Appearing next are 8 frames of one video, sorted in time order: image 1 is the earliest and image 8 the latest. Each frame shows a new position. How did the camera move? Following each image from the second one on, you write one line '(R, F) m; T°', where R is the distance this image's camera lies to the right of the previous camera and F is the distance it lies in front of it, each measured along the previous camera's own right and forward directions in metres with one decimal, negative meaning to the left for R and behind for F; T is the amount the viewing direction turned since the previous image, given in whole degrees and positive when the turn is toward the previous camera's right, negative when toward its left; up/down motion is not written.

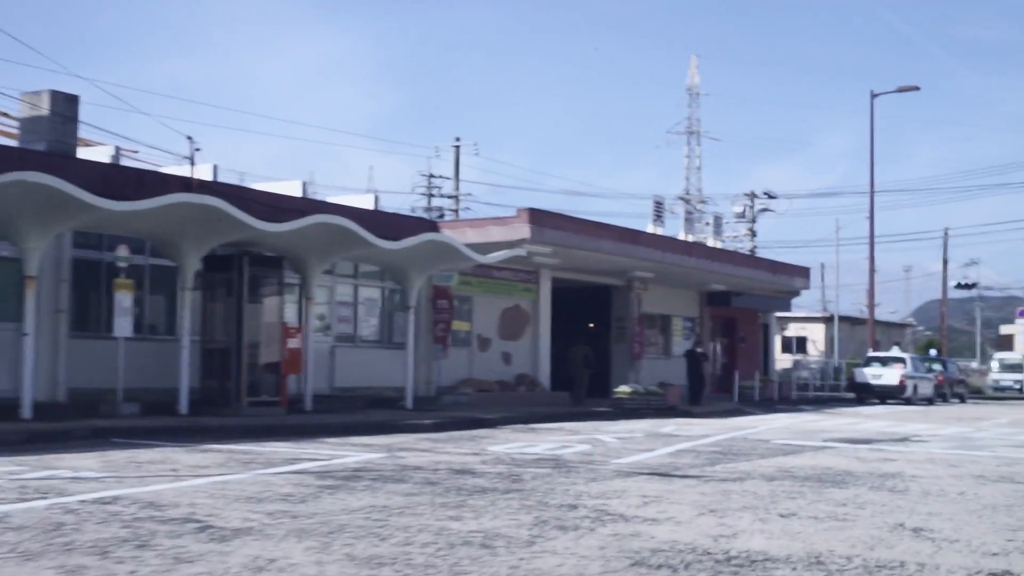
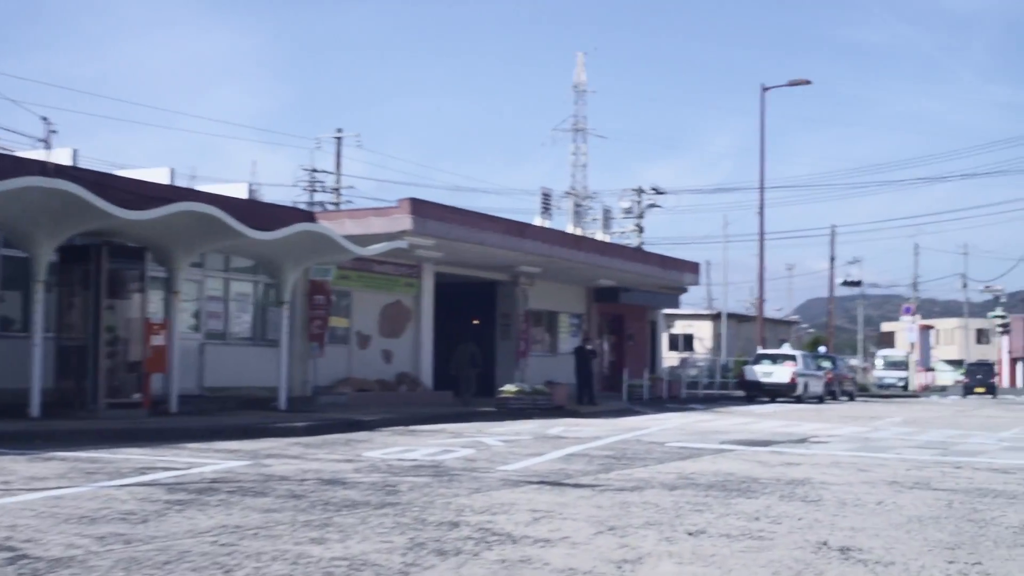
(0.0, +0.9) m; +4°
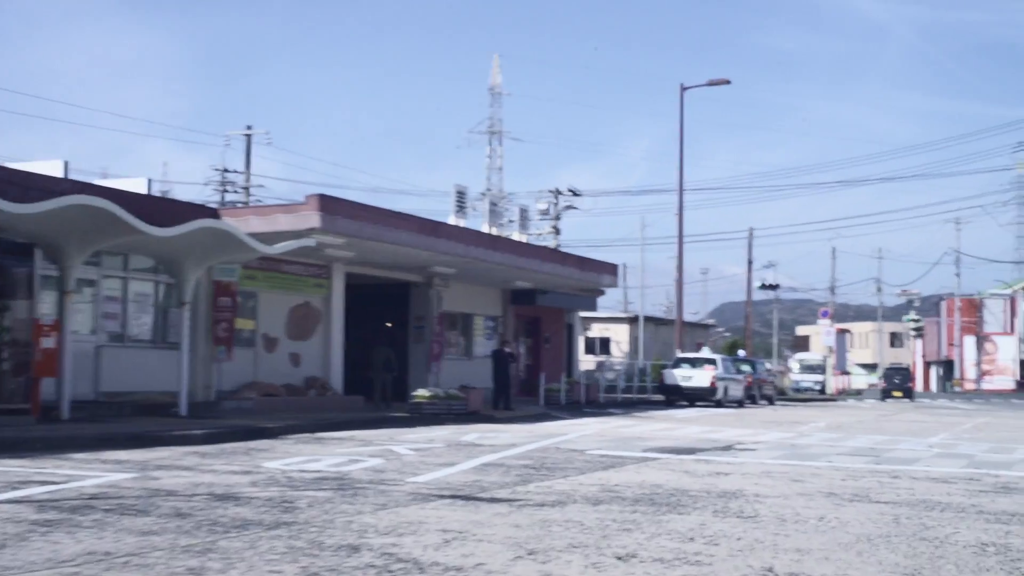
(0.0, +0.7) m; +3°
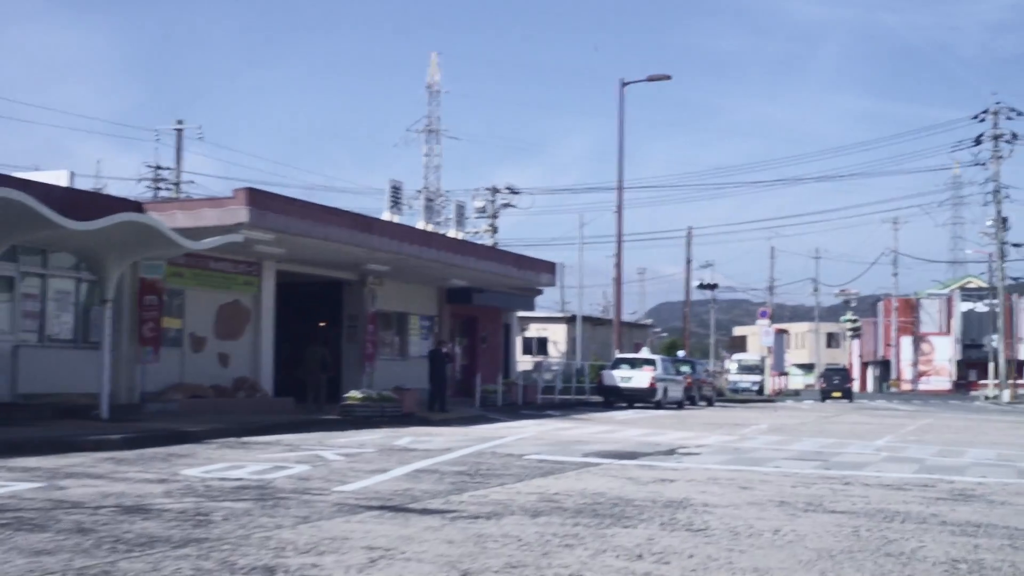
(-0.2, -1.5) m; -4°
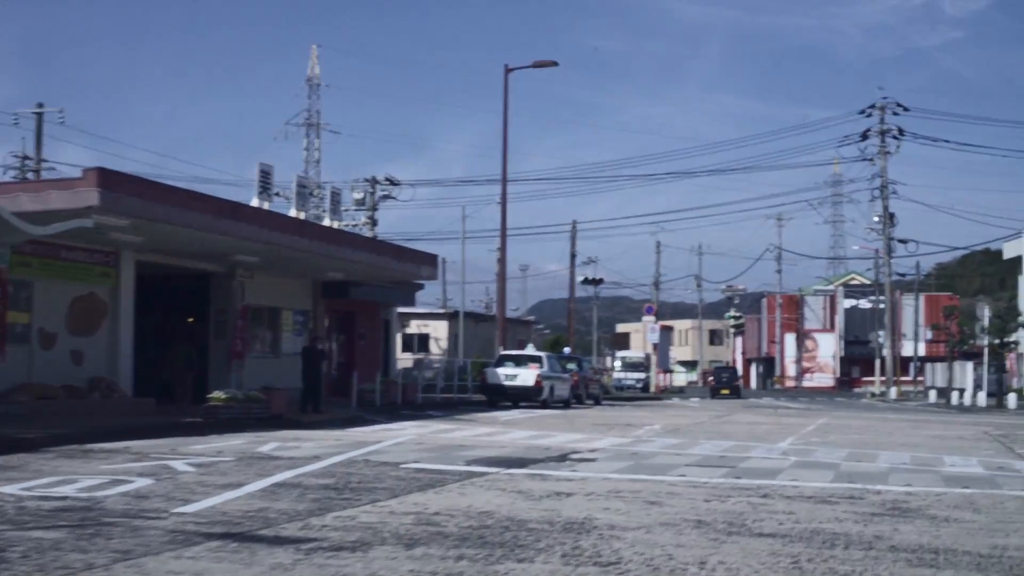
(+0.1, +1.8) m; +4°
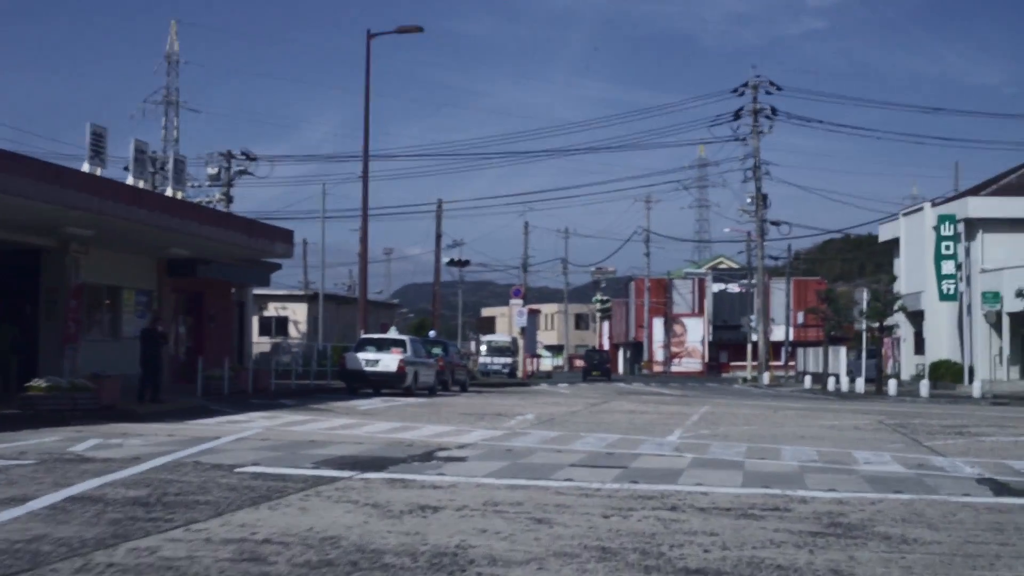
(+0.1, +2.4) m; +4°
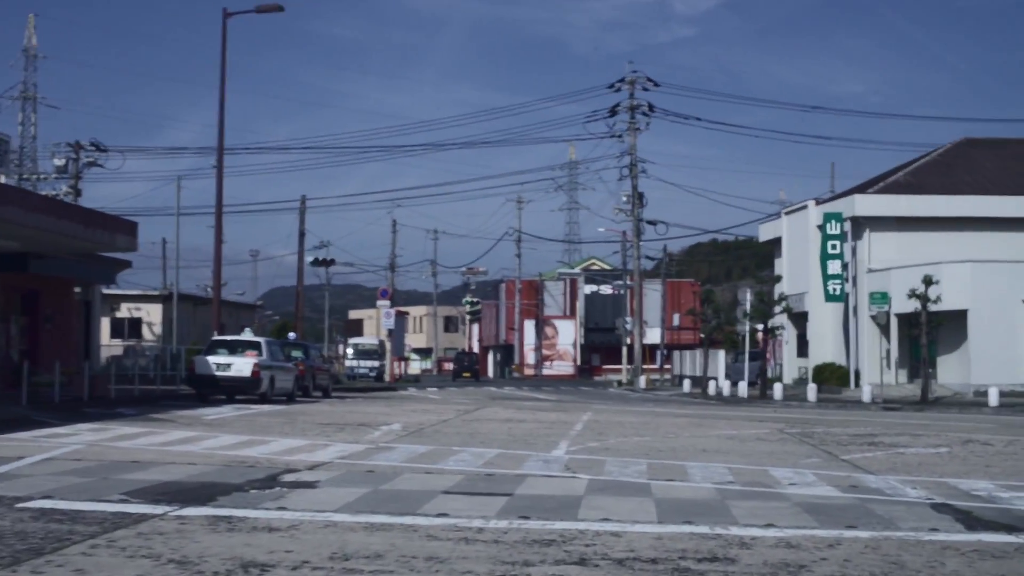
(0.0, +2.6) m; +4°
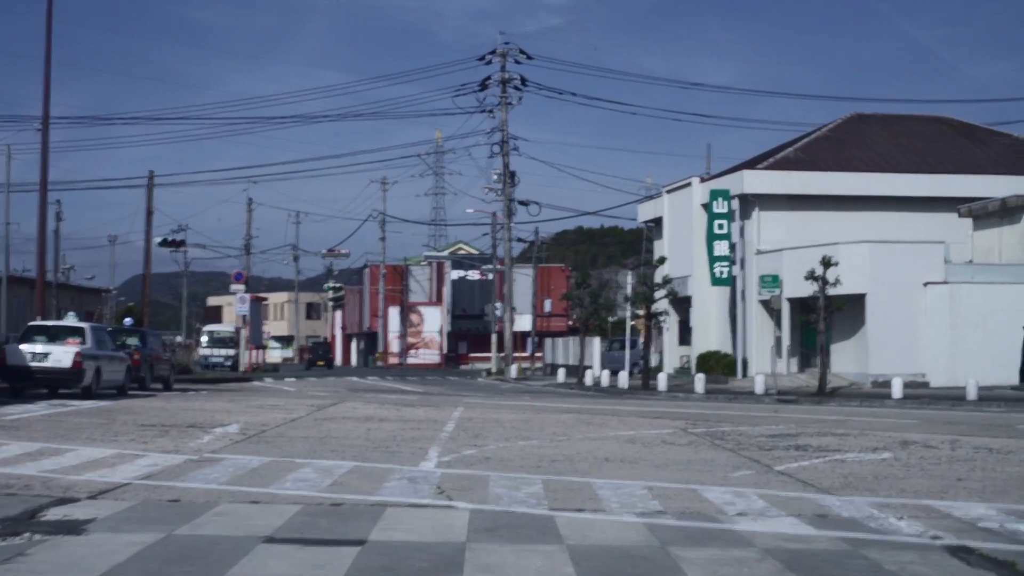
(+0.1, +3.6) m; +4°
